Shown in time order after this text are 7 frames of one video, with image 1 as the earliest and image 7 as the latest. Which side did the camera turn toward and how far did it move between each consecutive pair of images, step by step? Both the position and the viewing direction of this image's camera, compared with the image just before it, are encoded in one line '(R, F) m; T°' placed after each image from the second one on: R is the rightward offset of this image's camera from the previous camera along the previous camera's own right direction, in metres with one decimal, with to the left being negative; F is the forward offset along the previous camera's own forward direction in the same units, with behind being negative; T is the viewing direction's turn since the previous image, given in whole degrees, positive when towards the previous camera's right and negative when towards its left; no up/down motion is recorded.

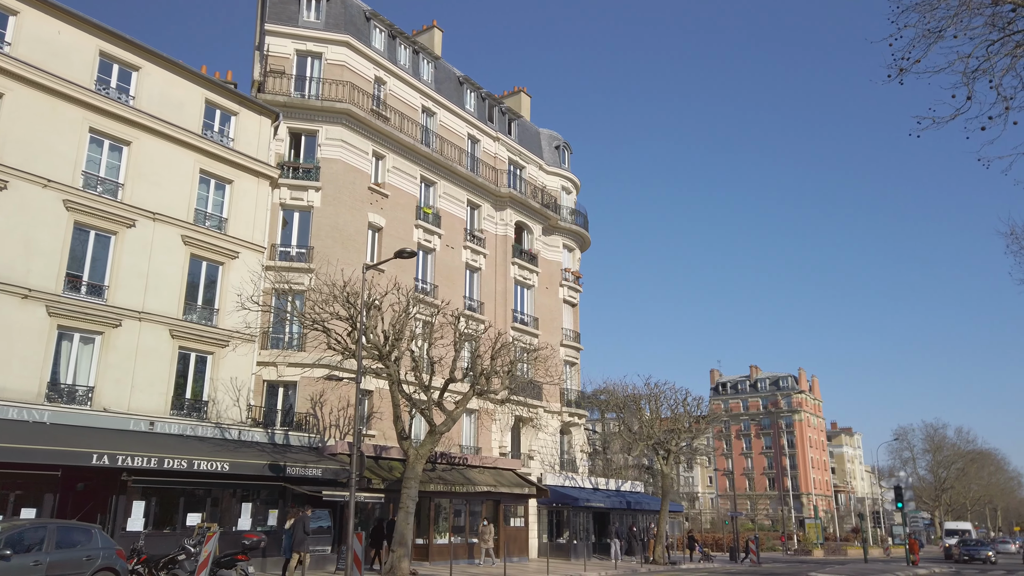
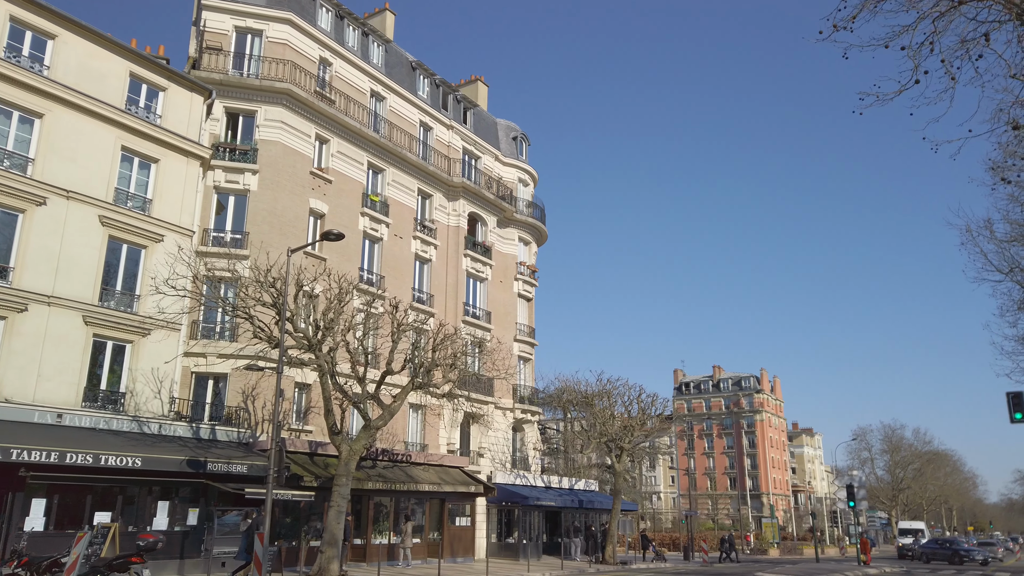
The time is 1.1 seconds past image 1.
(+0.8, +0.9) m; +2°
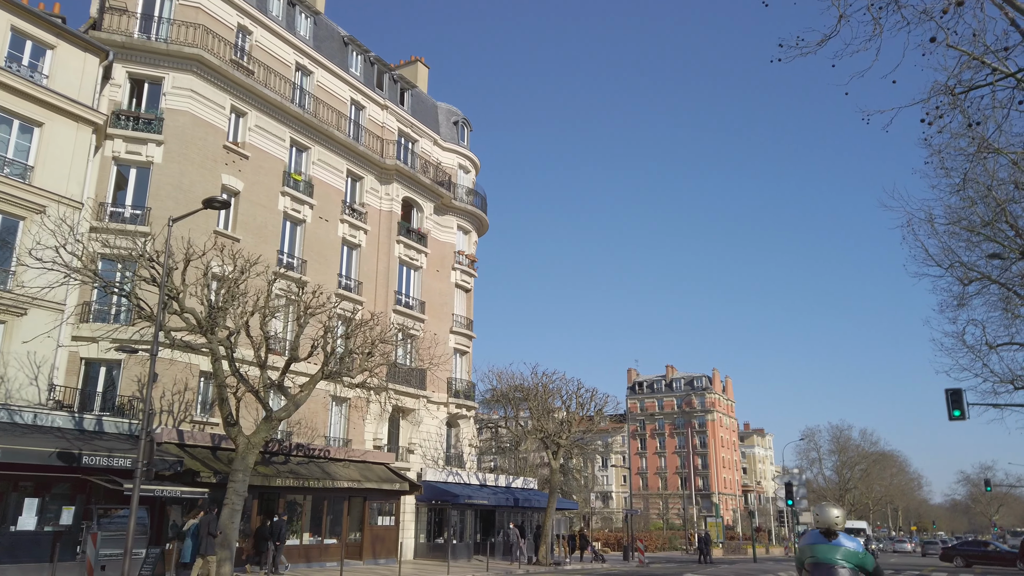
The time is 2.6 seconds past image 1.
(+1.2, +1.4) m; +3°
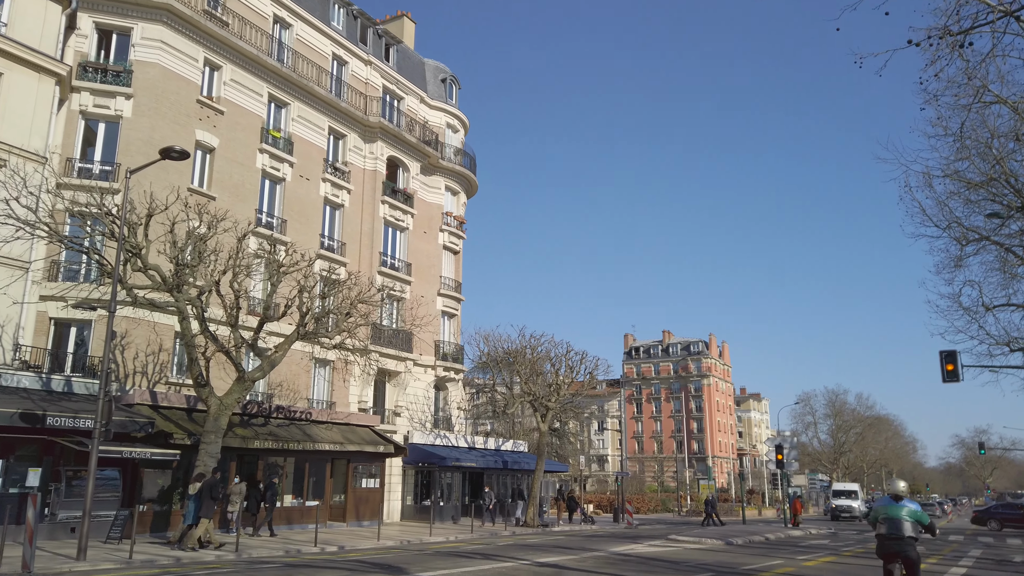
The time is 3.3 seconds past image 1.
(+0.5, +0.6) m; 0°
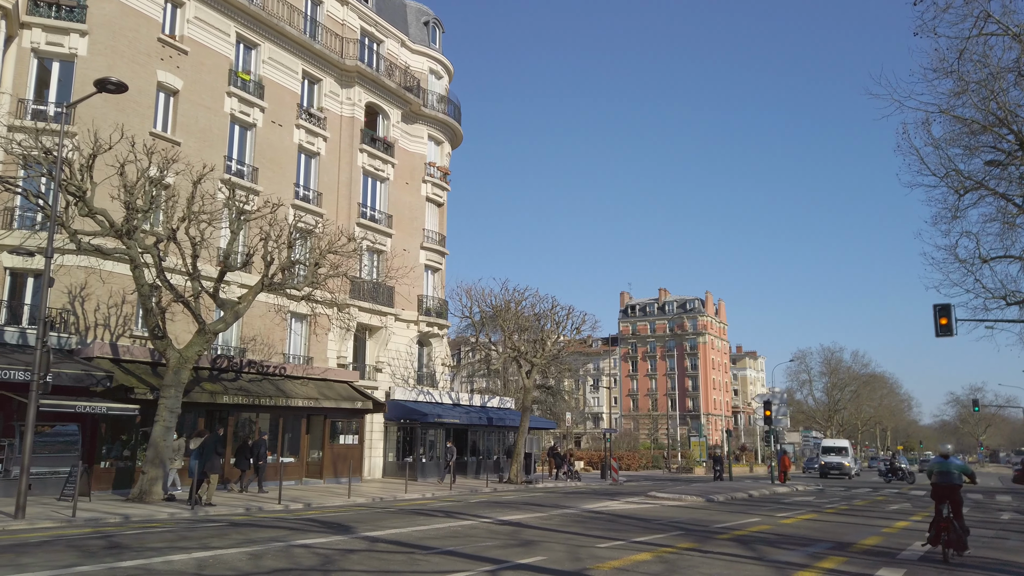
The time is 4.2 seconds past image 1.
(+0.6, +0.9) m; 0°
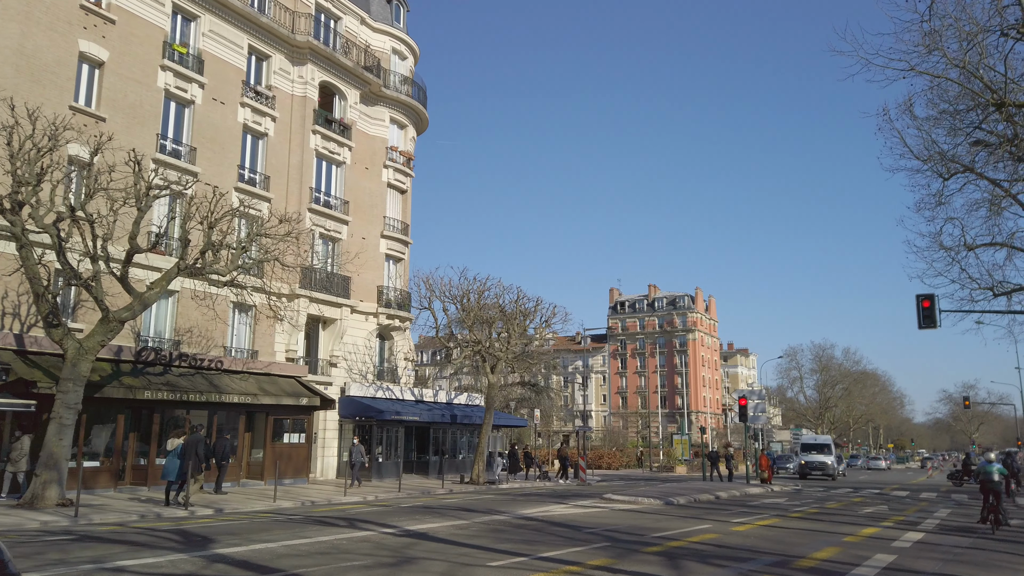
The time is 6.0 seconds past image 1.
(+1.3, +1.6) m; 0°
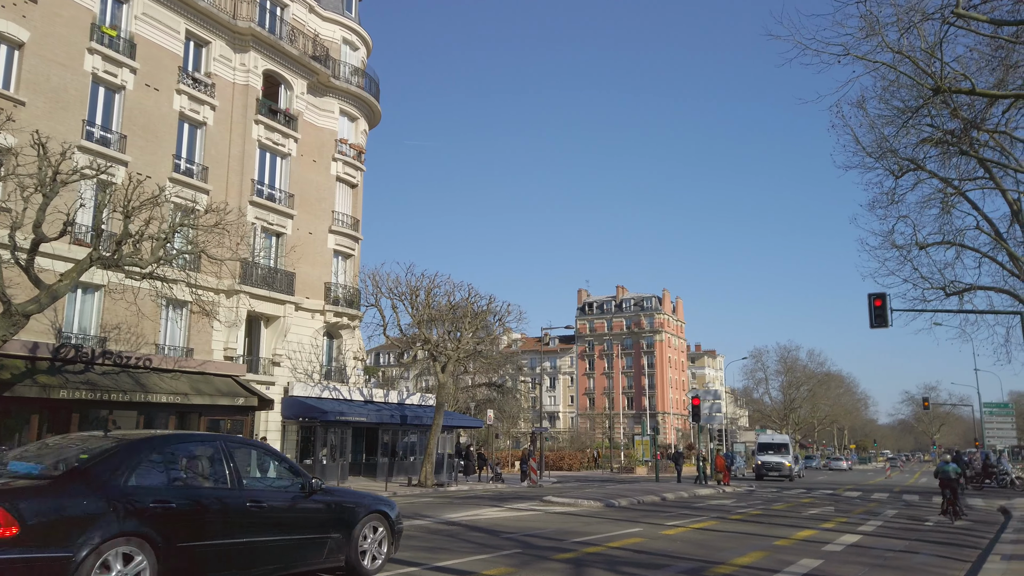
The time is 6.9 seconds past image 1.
(+0.9, +0.7) m; +2°
